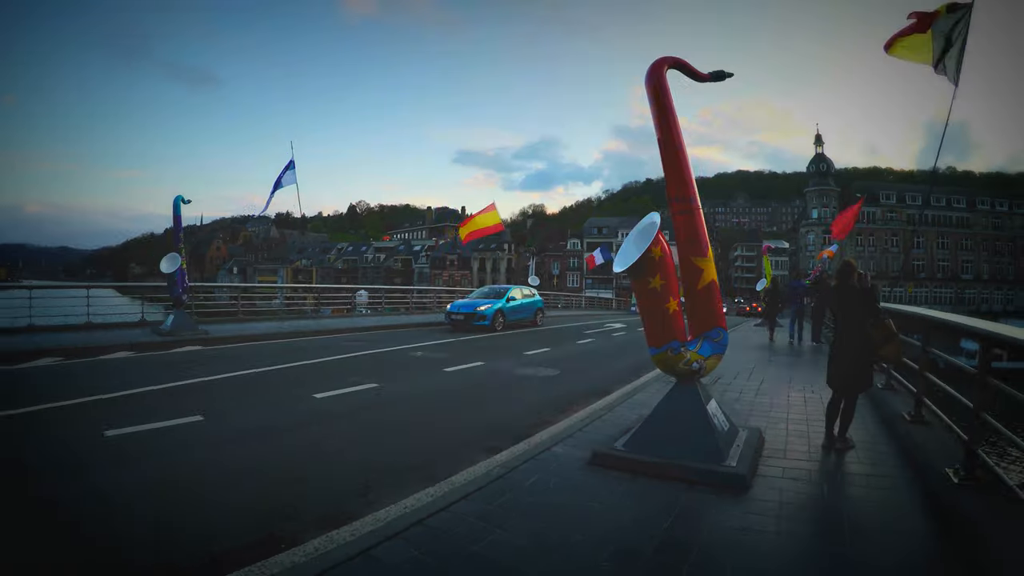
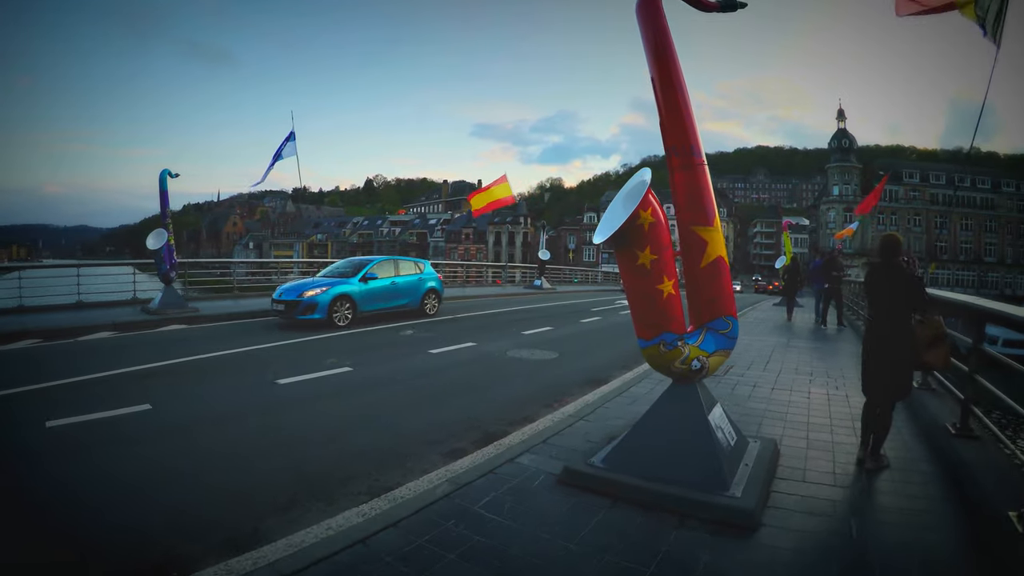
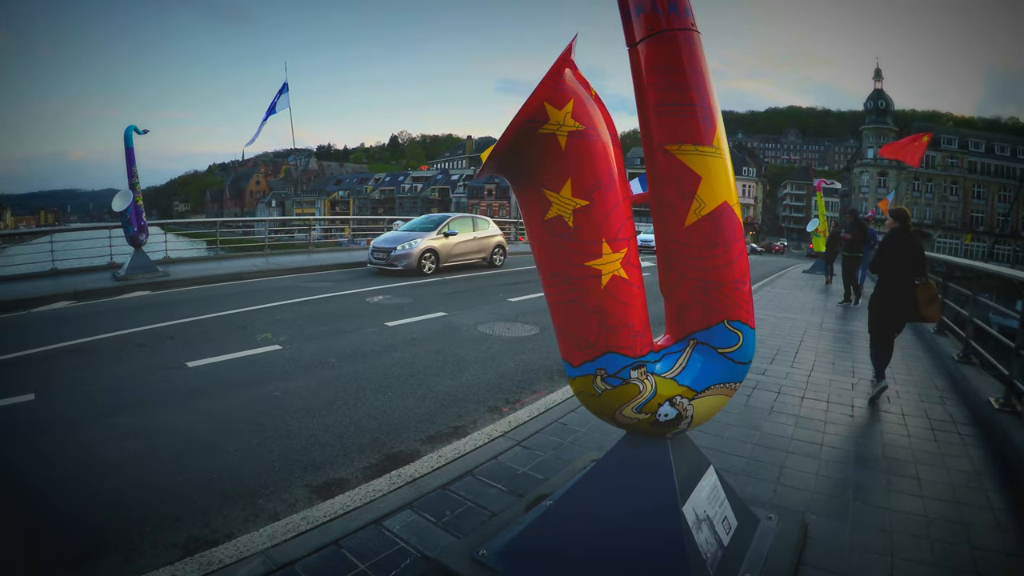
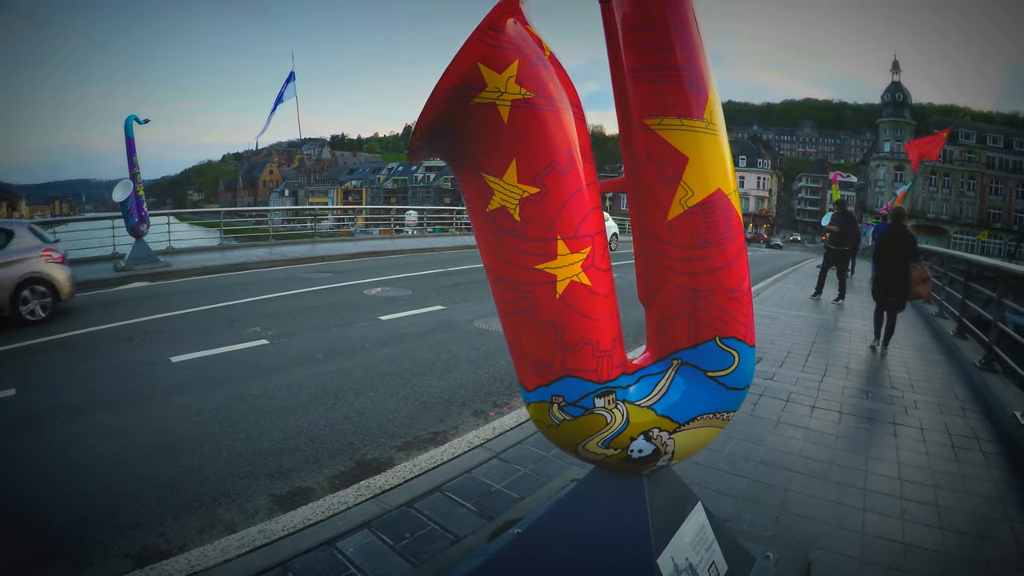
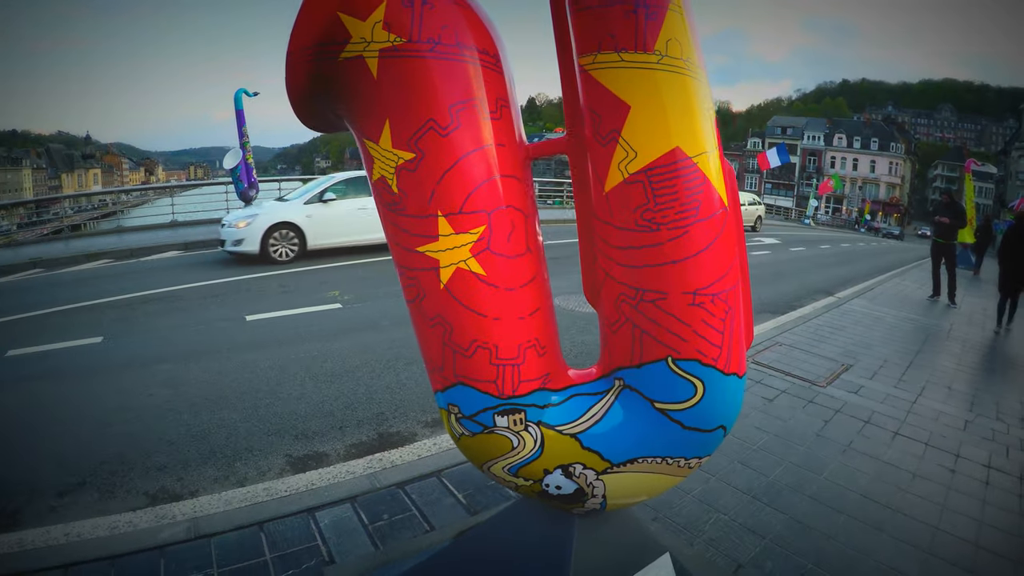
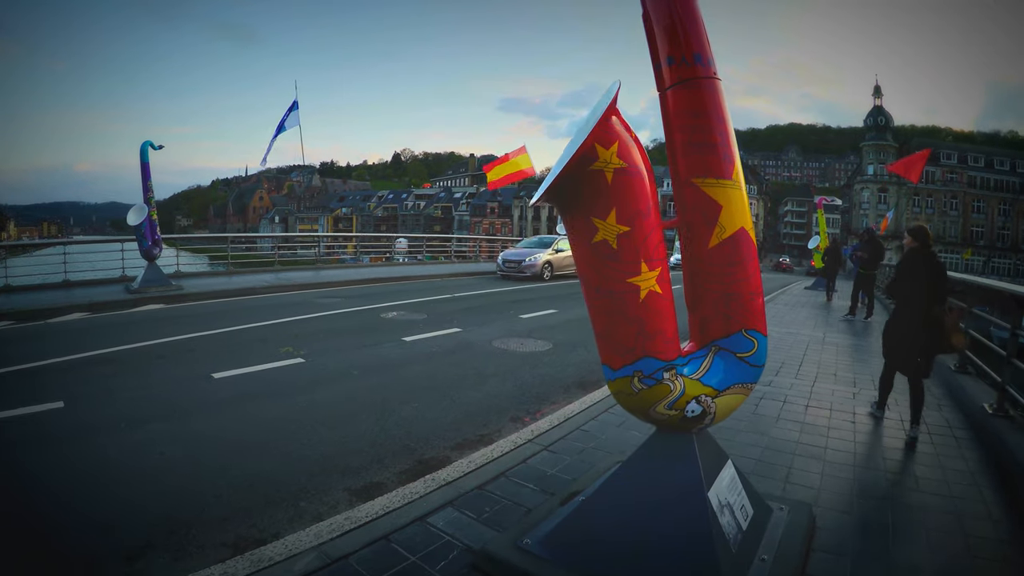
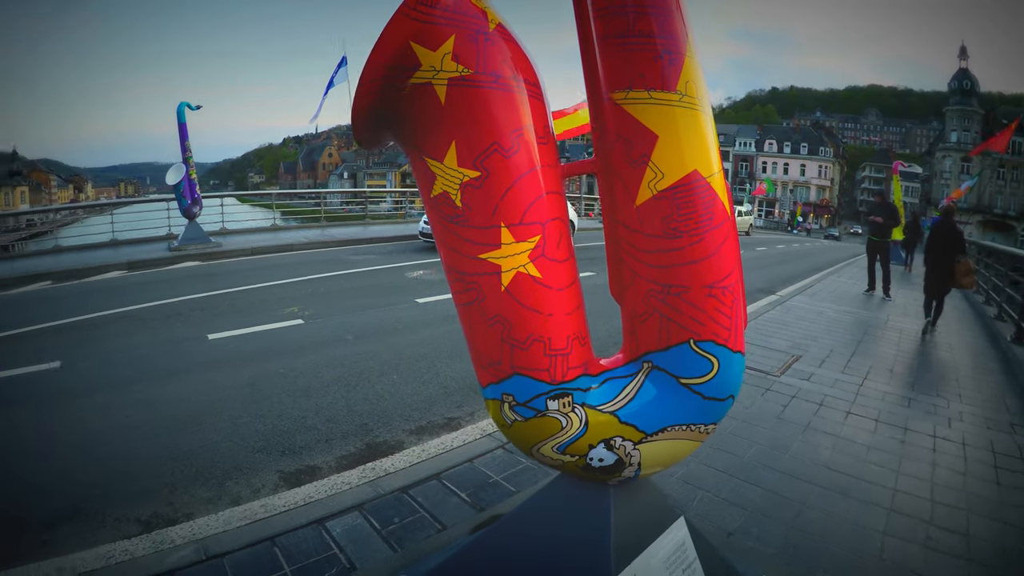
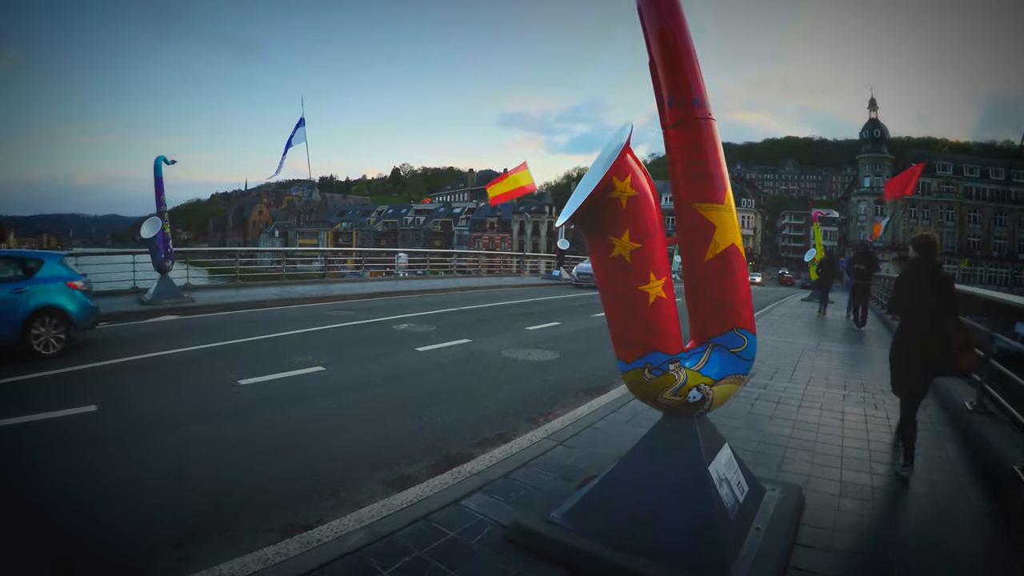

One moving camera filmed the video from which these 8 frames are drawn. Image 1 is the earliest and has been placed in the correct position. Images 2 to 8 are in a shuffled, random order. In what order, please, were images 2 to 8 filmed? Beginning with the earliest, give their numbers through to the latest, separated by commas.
2, 8, 6, 3, 4, 7, 5
